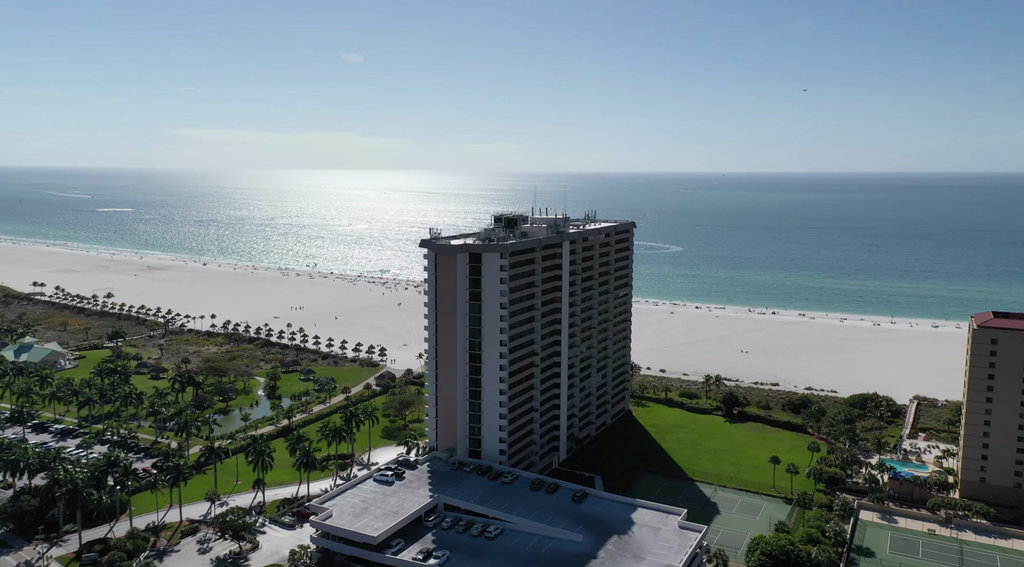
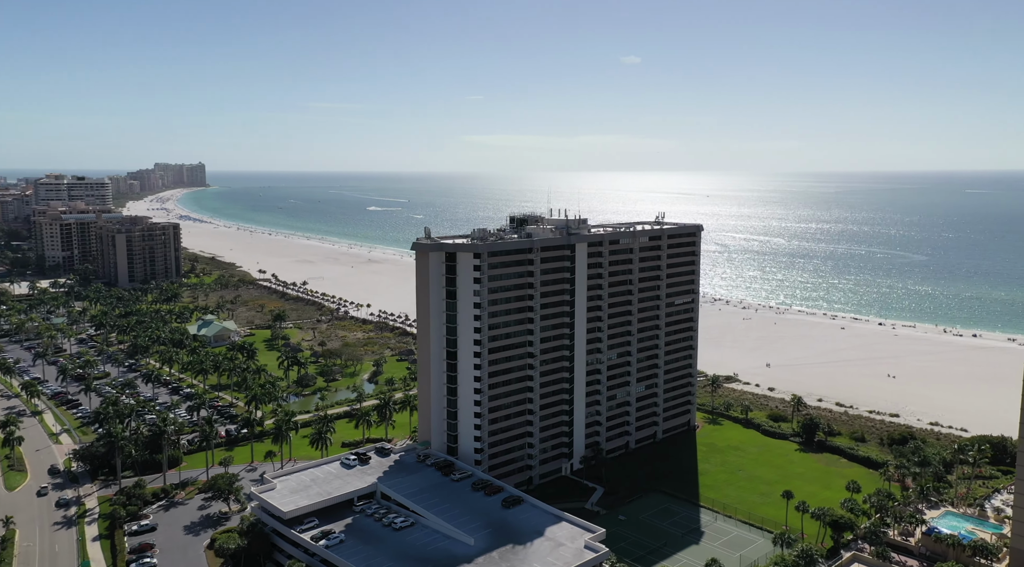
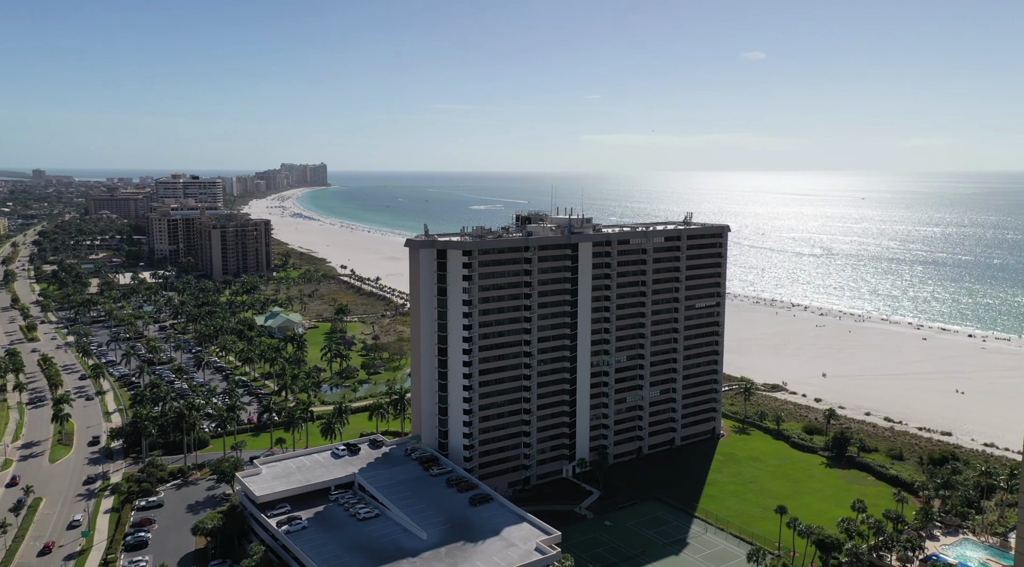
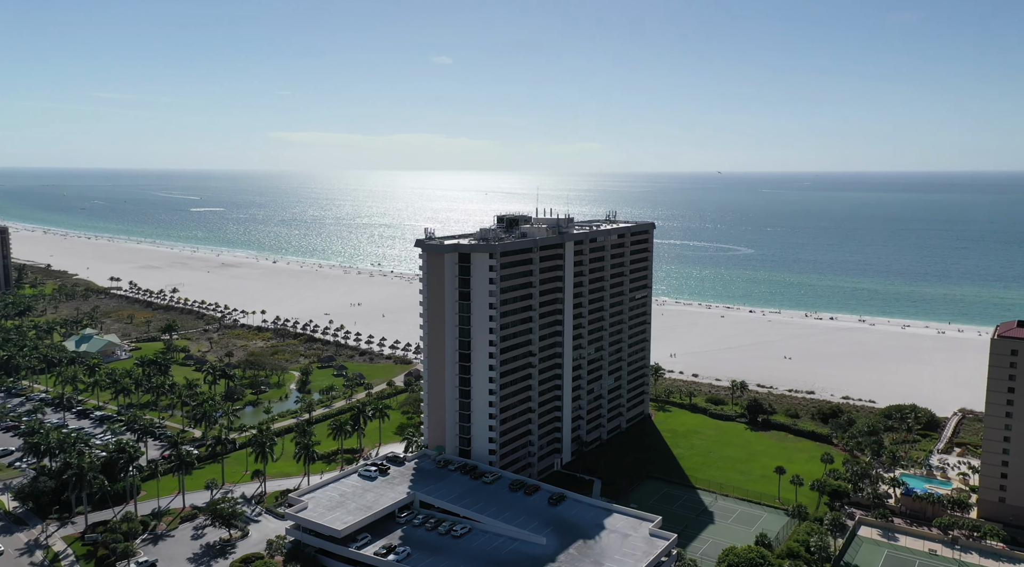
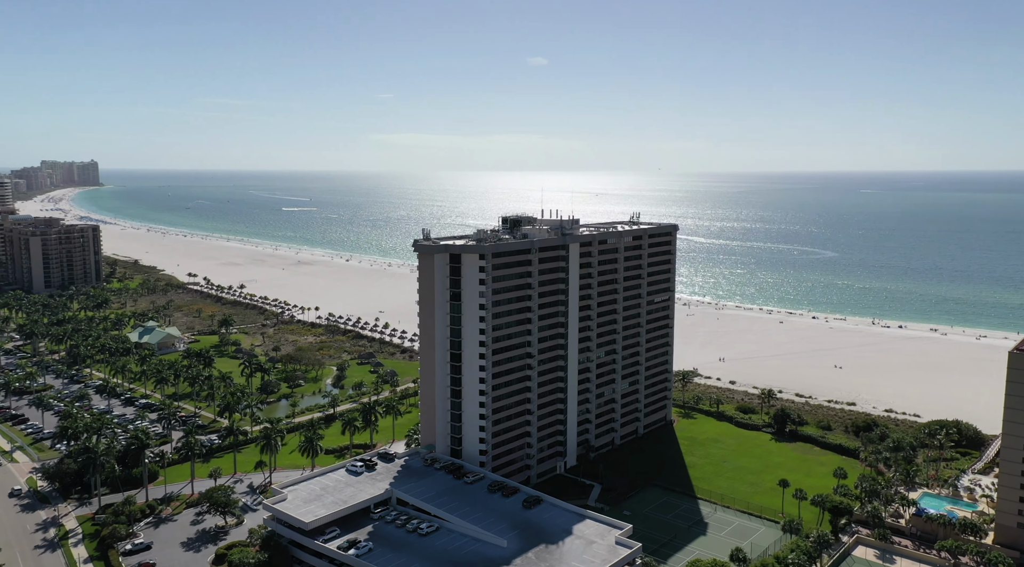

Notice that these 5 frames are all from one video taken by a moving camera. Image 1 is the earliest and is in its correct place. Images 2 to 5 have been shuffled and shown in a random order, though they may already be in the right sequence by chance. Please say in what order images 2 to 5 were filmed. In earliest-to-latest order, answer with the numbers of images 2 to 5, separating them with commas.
4, 5, 2, 3
